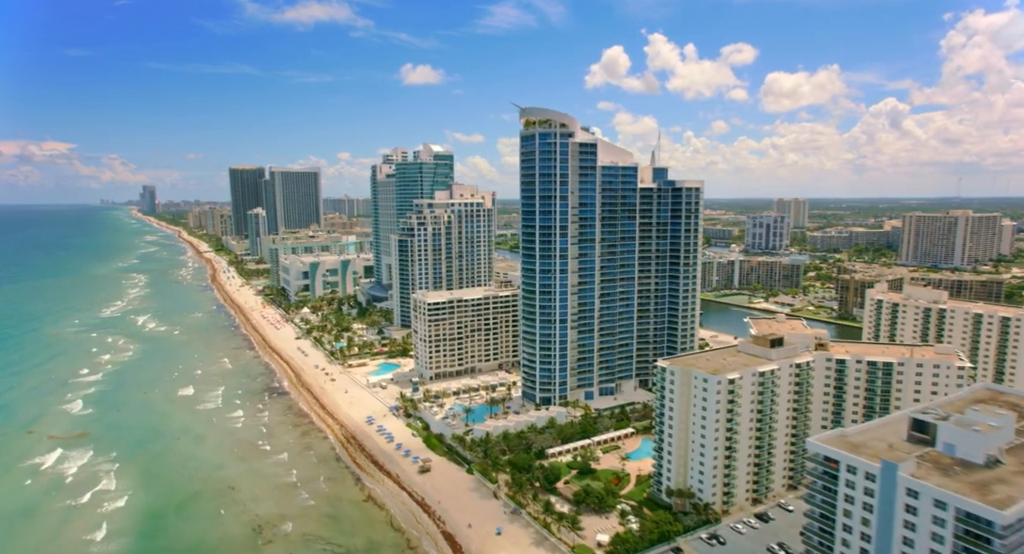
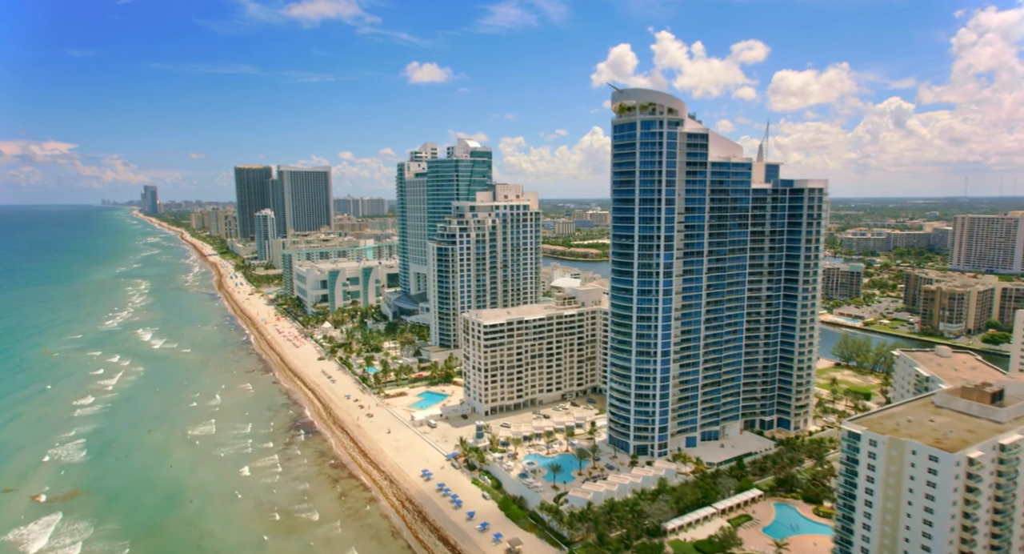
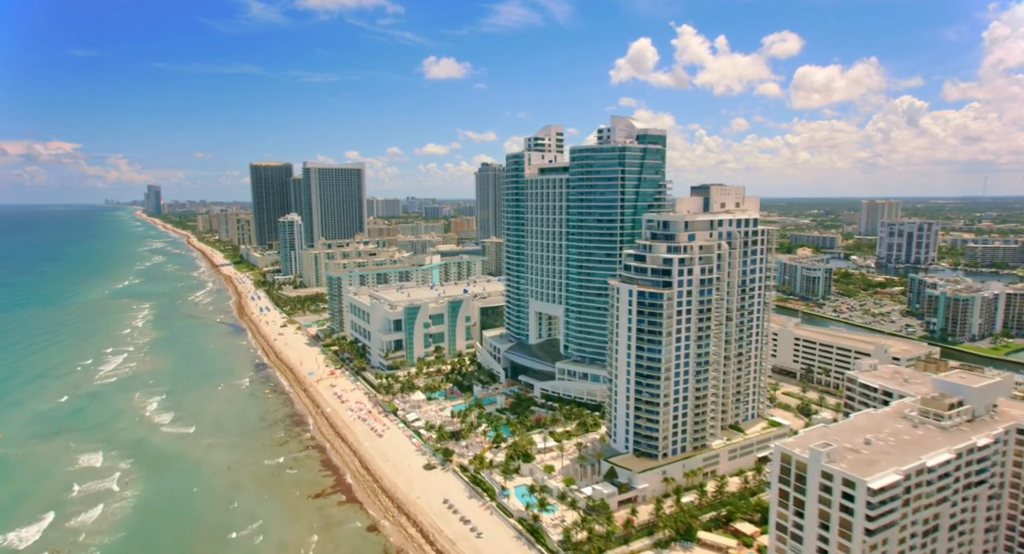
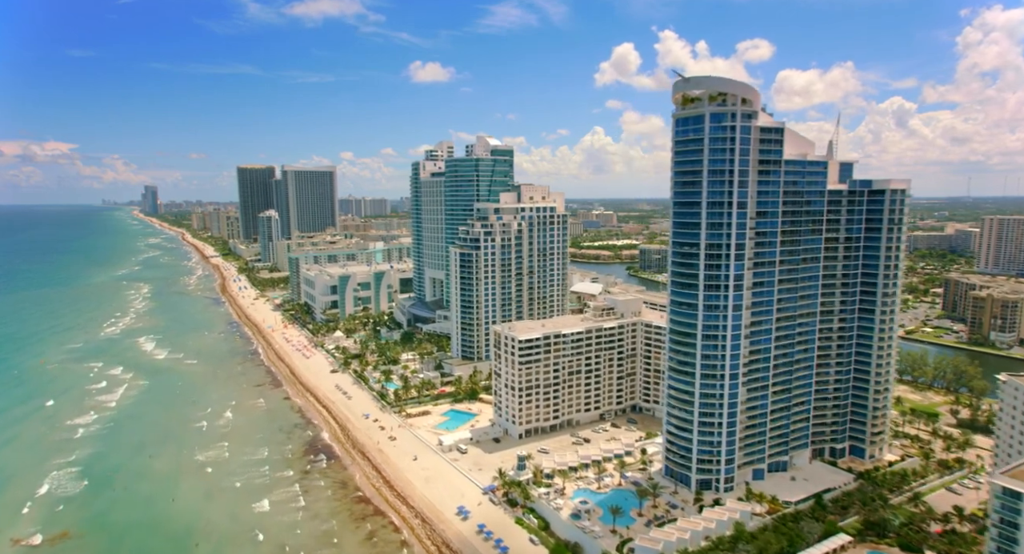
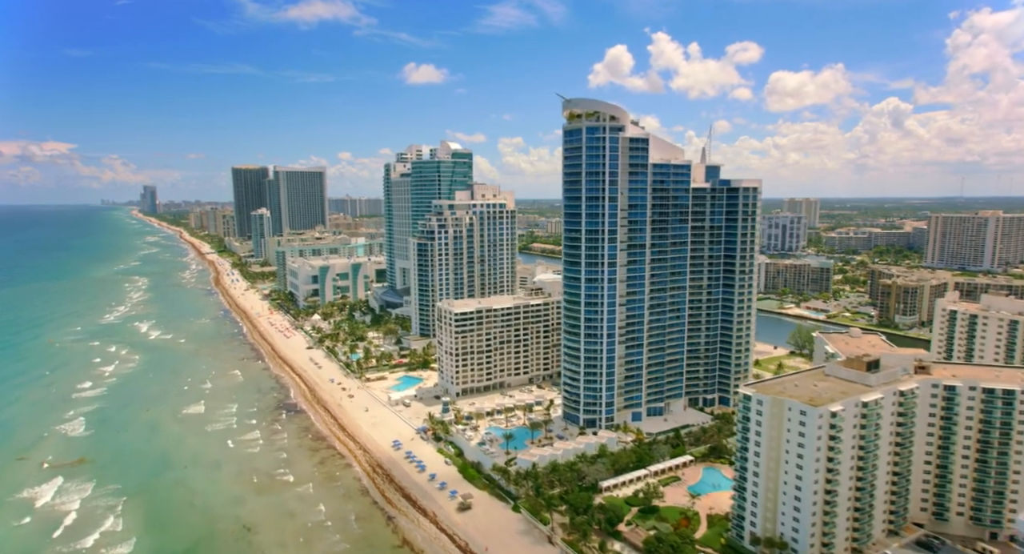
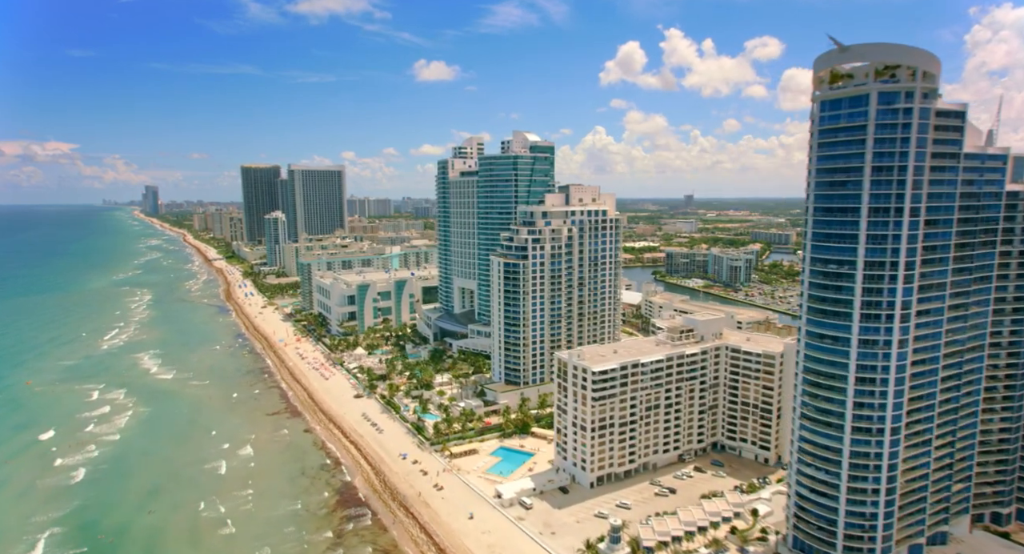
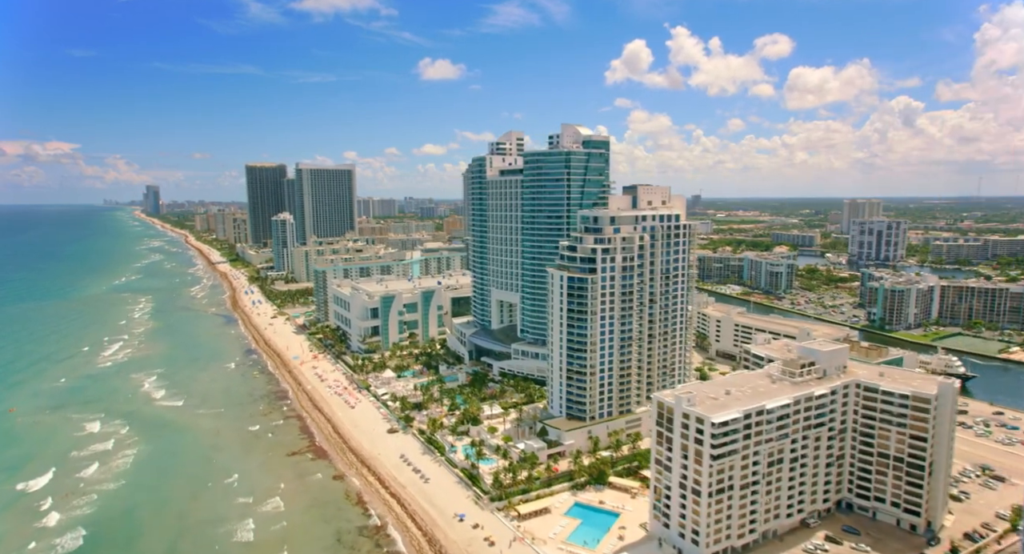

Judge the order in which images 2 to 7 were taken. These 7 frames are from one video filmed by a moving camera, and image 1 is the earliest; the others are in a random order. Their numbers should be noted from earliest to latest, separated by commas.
5, 2, 4, 6, 7, 3
